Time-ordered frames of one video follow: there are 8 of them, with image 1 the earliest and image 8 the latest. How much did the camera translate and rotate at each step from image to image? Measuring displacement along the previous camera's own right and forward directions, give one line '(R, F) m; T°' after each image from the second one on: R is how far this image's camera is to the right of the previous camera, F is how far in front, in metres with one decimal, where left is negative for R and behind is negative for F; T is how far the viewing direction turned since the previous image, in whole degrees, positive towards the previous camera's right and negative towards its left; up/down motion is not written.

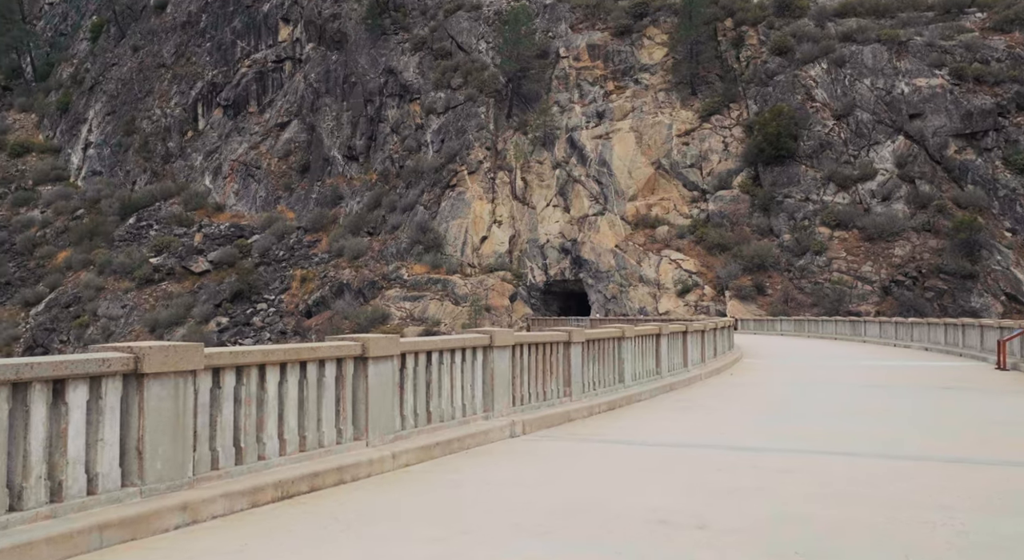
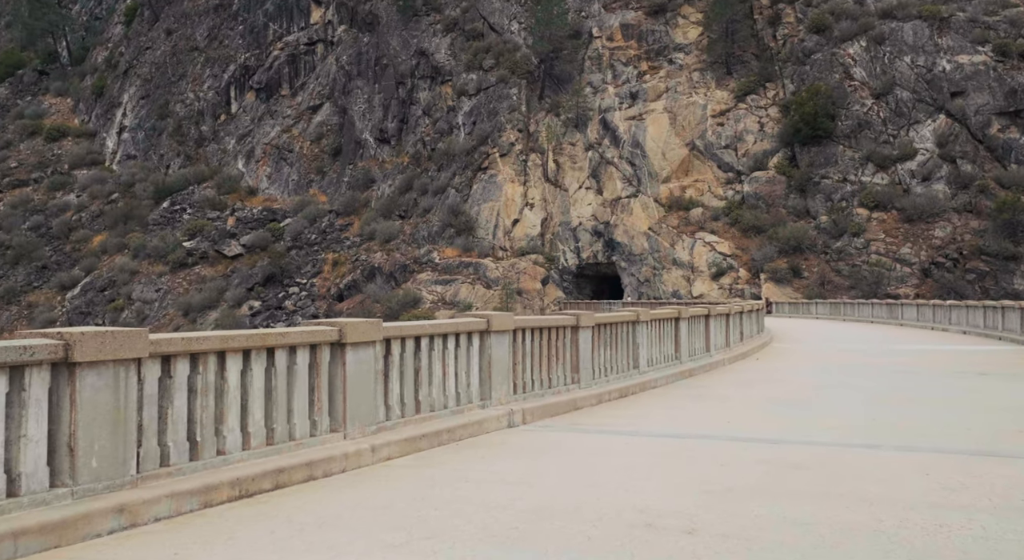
(+0.4, +0.9) m; -2°
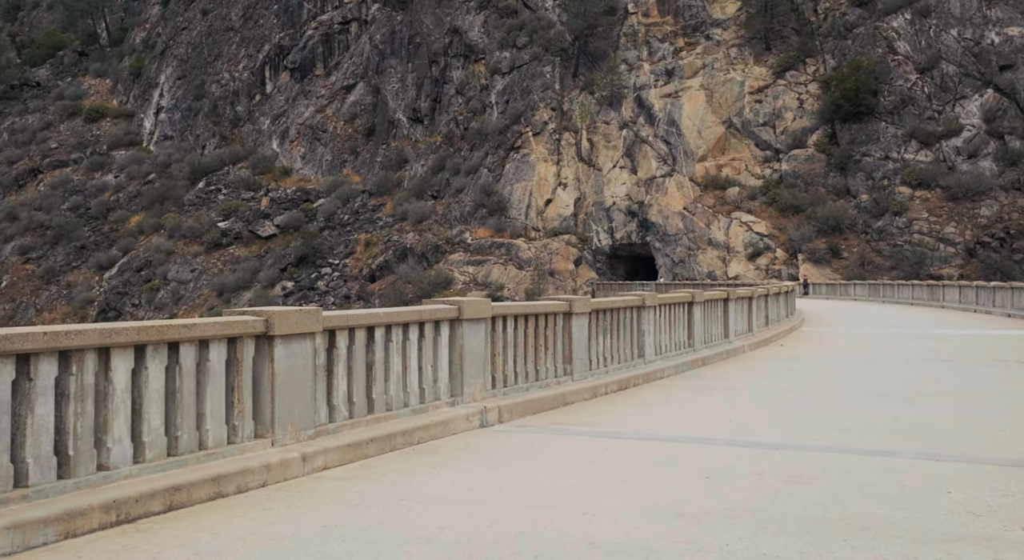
(+0.7, +1.2) m; -2°
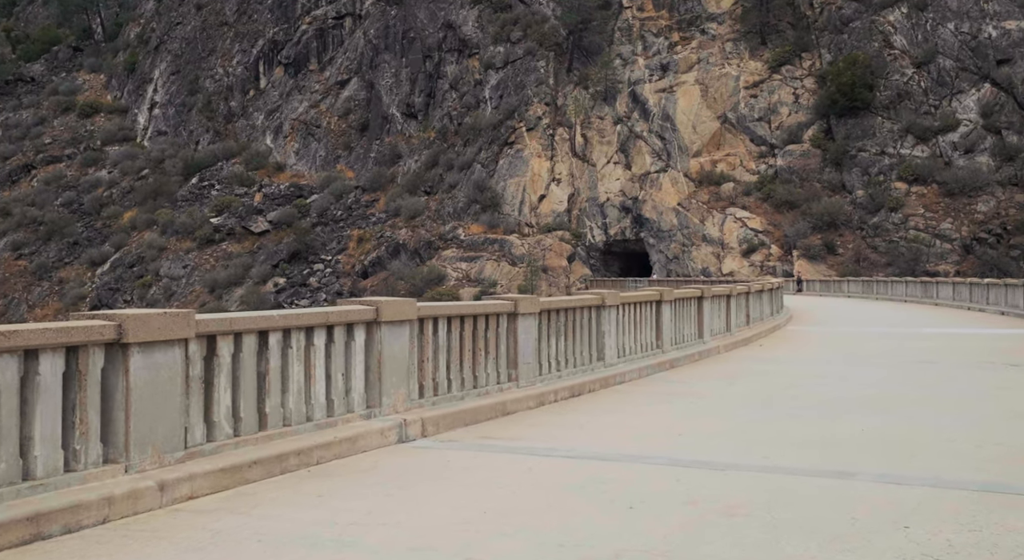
(+0.6, +0.8) m; 0°
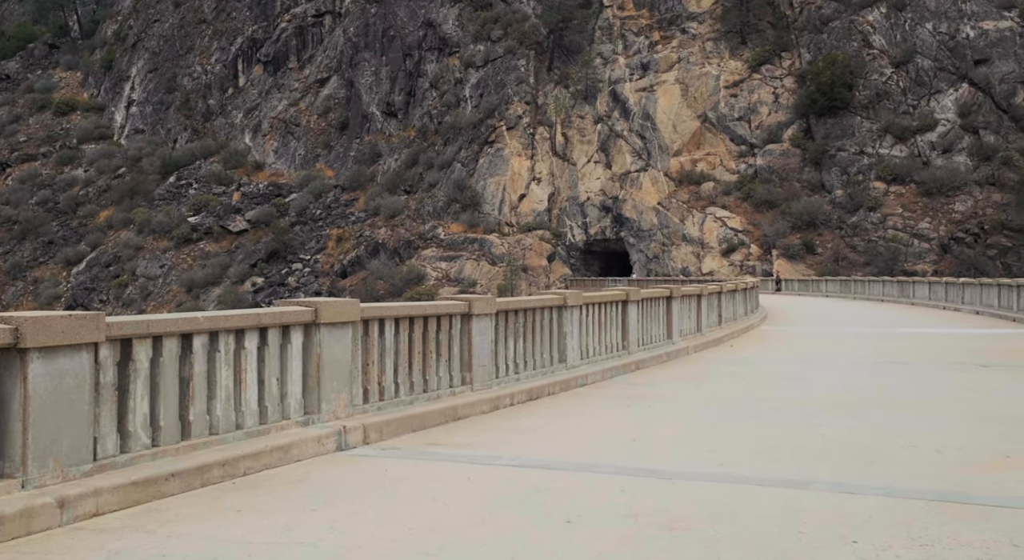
(+0.3, +0.4) m; +1°
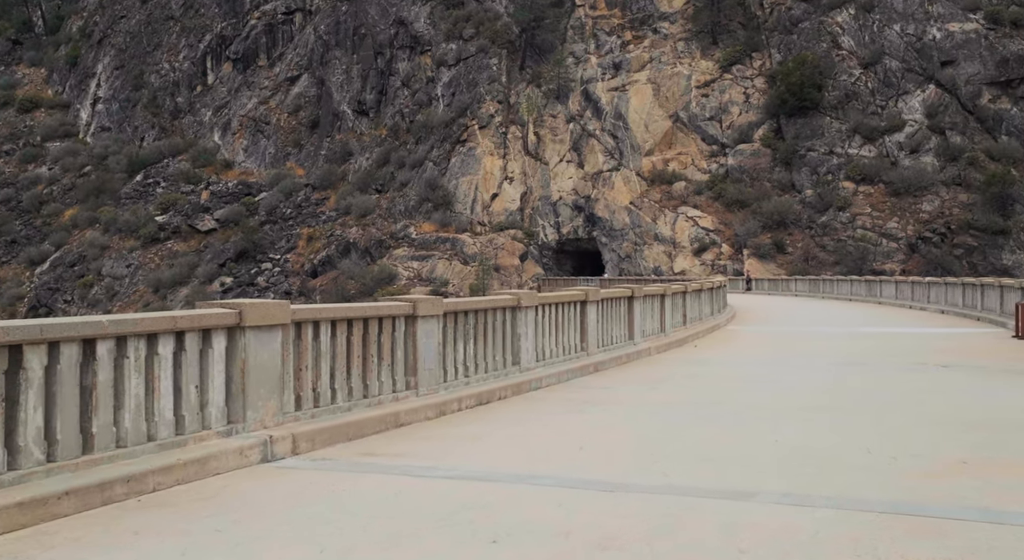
(+0.3, +0.3) m; +1°
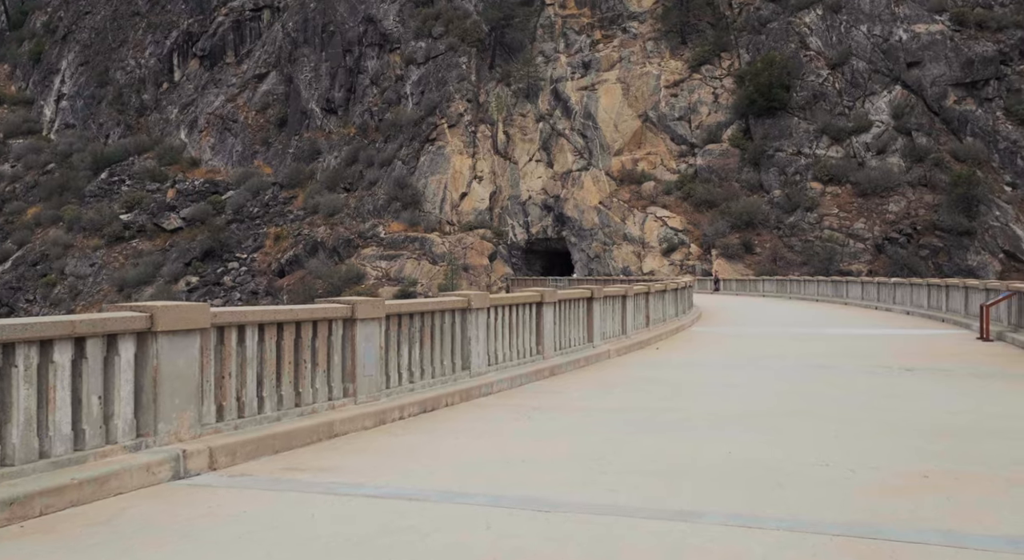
(+0.3, +0.4) m; +1°
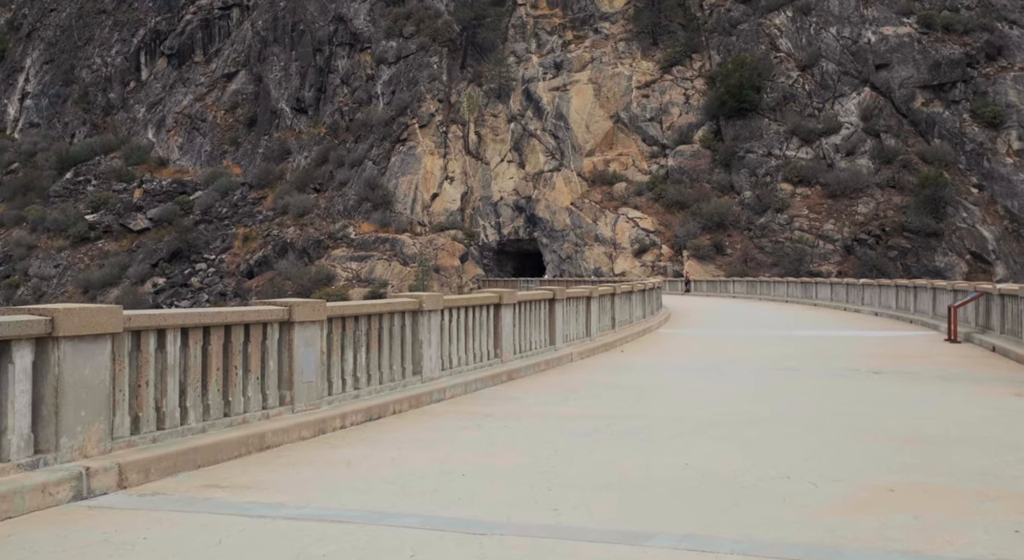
(+0.2, +0.5) m; +1°
